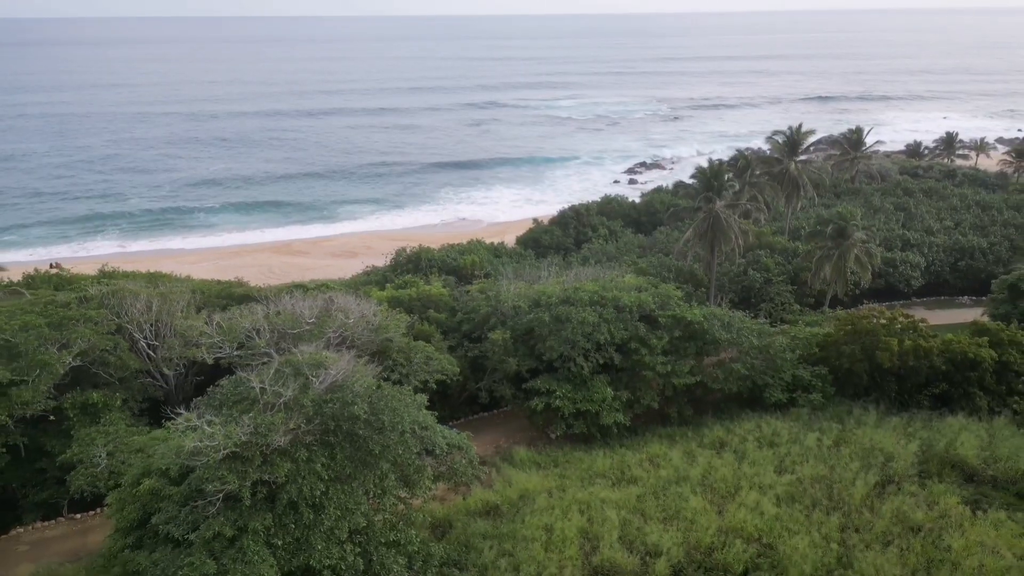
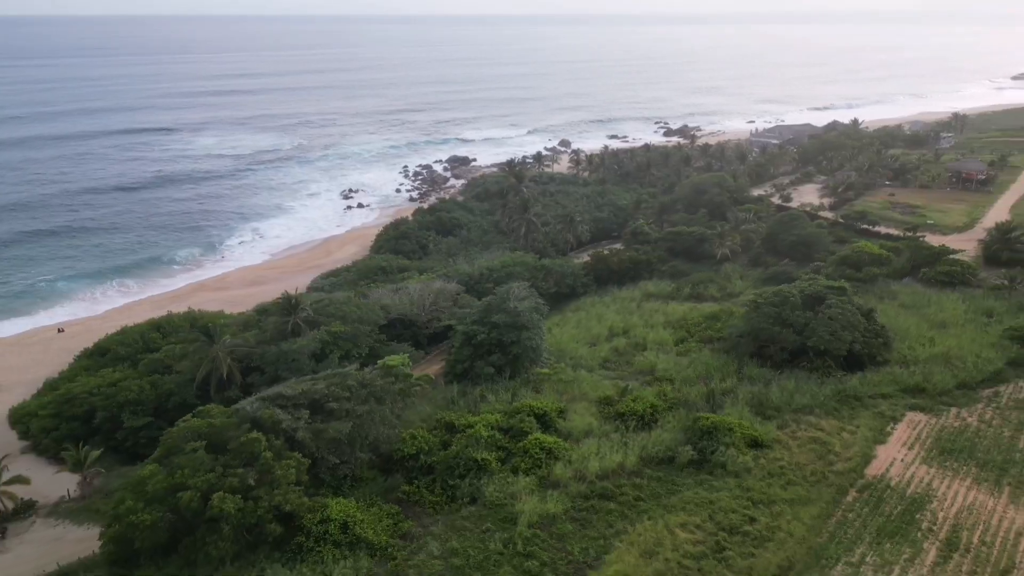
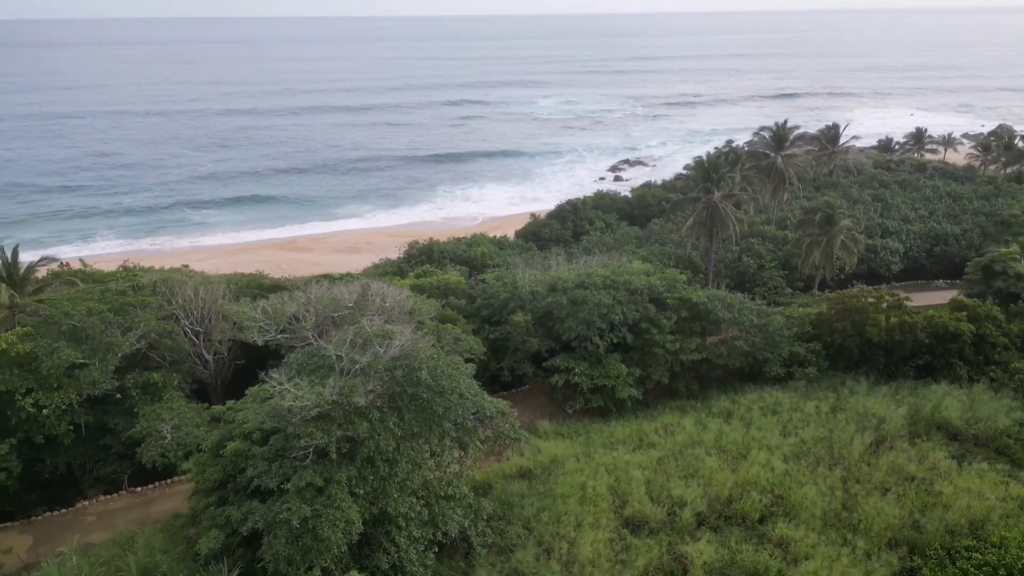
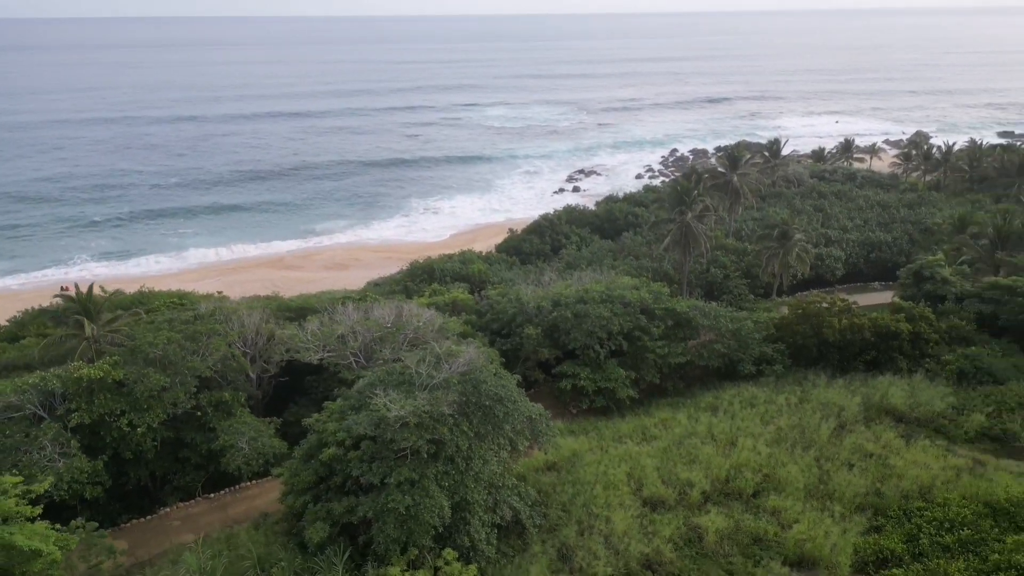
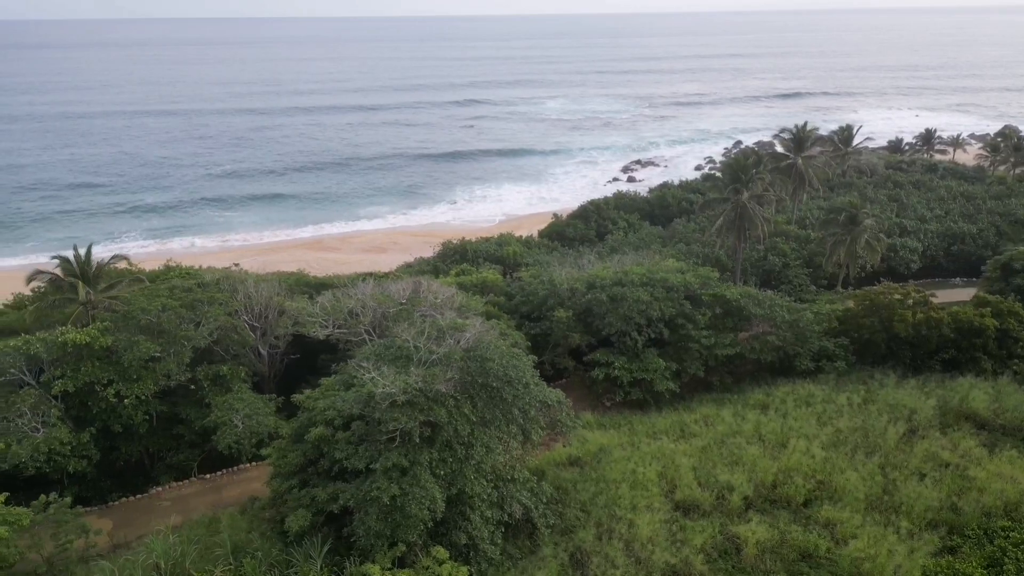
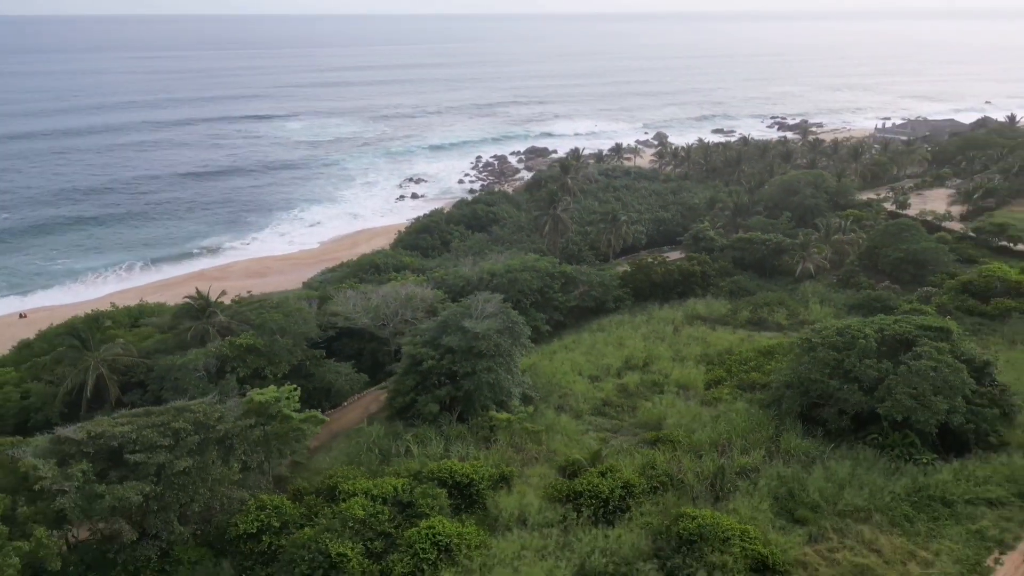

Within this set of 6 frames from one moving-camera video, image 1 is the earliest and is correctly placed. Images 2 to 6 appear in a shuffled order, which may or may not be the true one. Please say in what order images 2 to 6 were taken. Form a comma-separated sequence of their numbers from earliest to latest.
3, 5, 4, 6, 2
